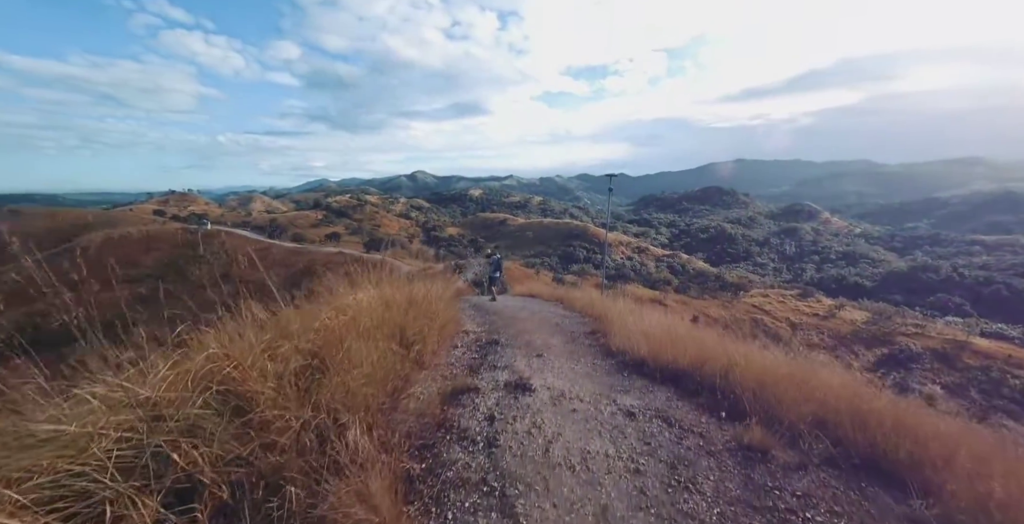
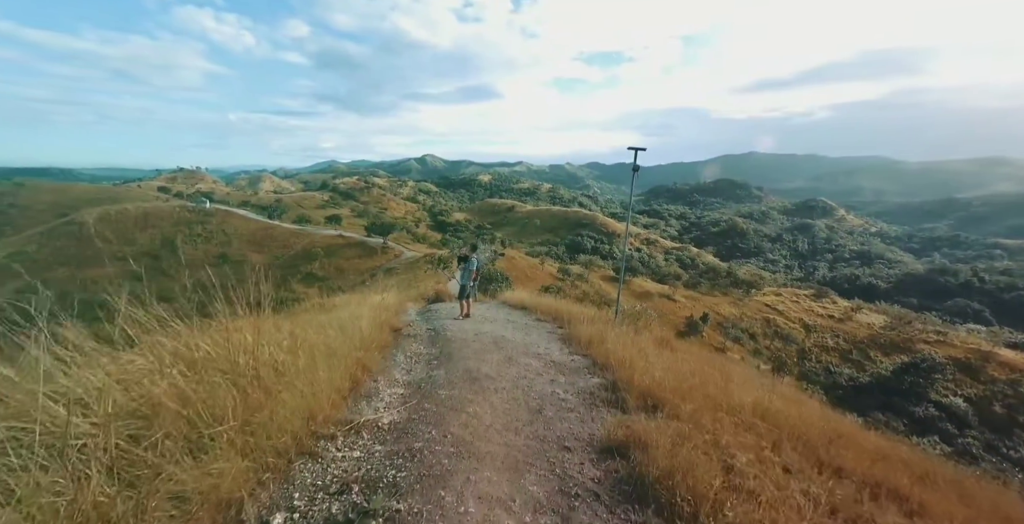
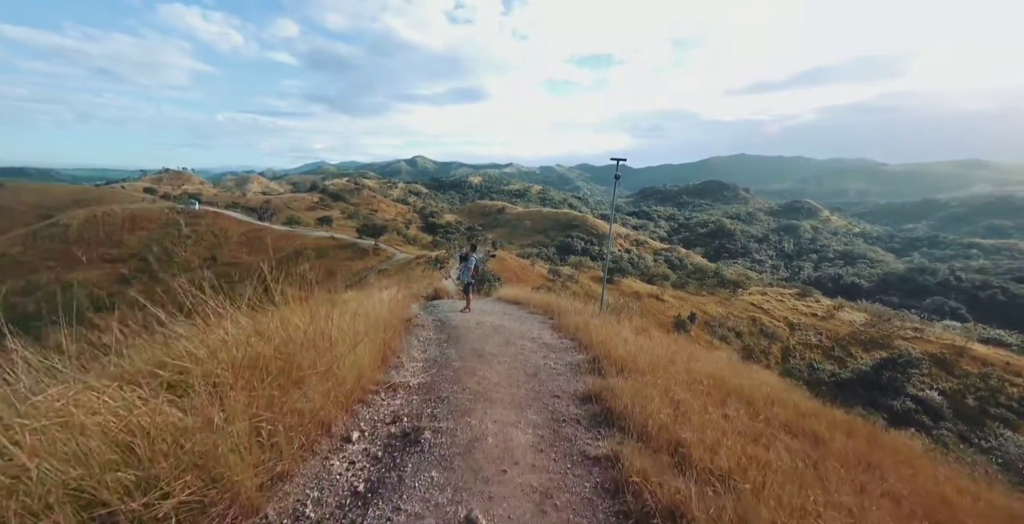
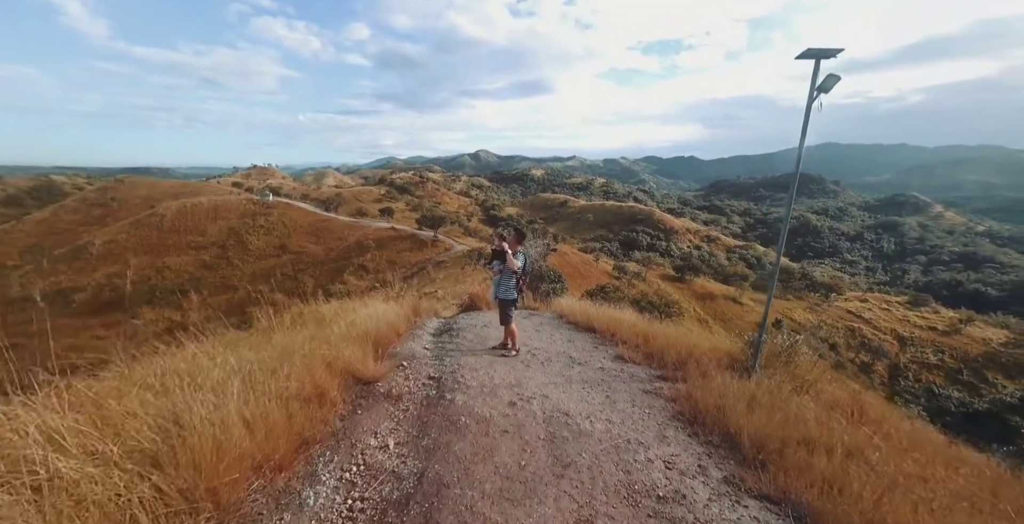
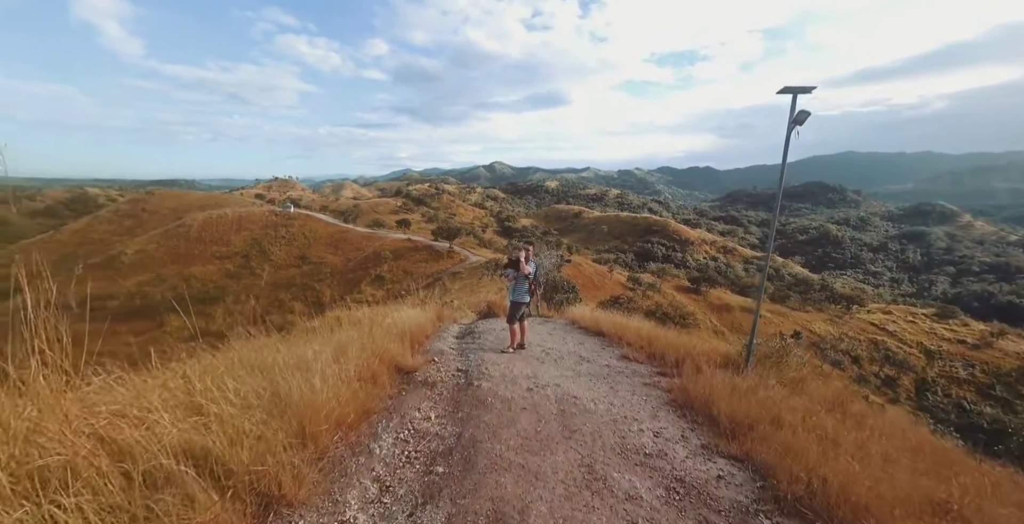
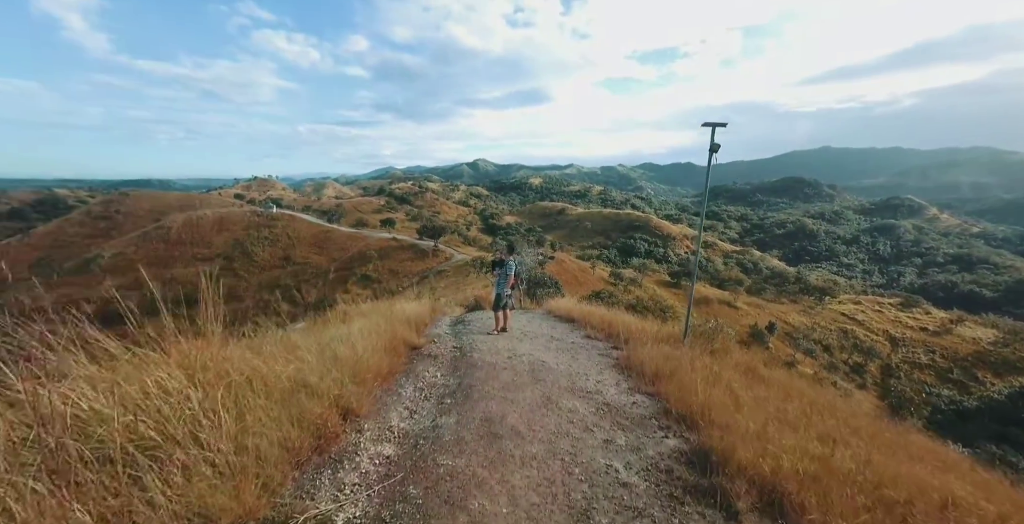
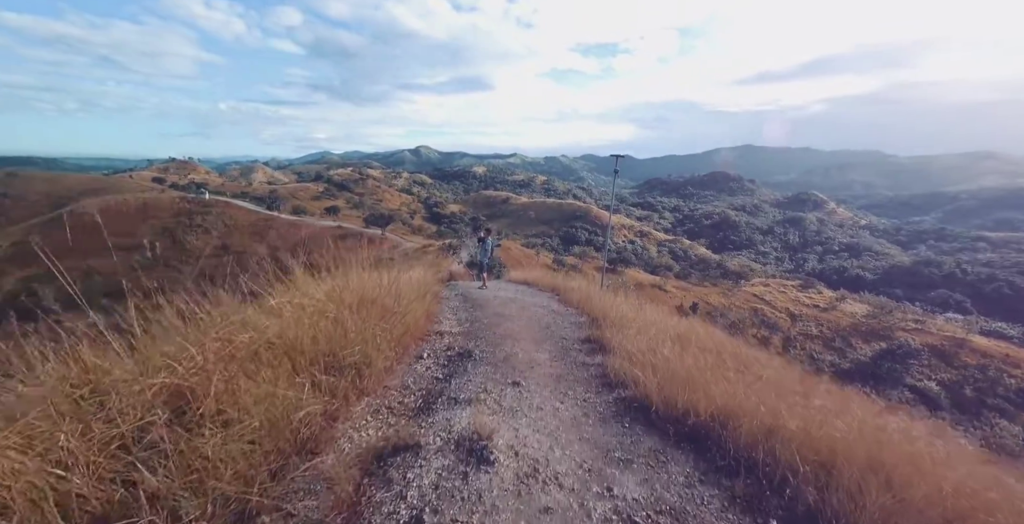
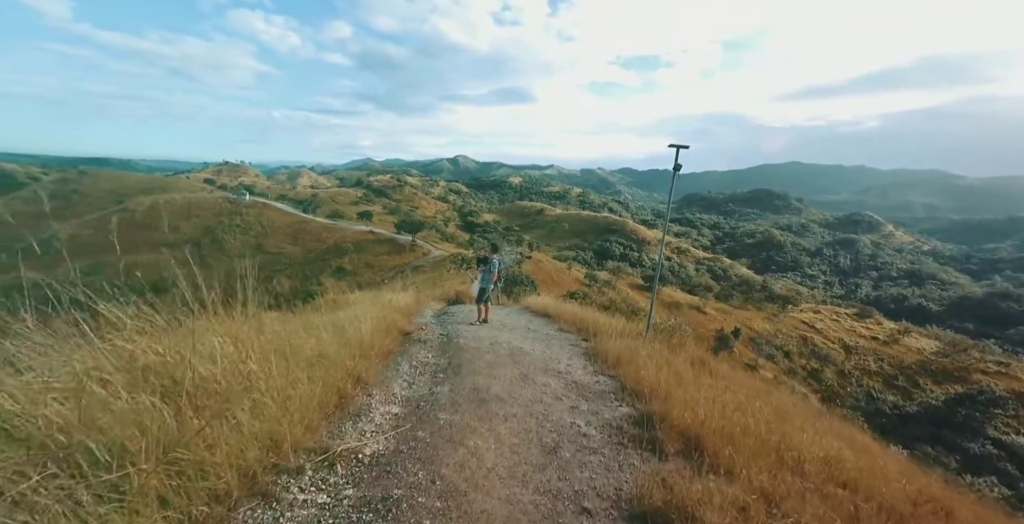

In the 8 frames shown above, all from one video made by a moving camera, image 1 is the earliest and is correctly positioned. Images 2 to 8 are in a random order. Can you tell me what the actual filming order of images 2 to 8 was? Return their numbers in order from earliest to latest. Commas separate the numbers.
7, 3, 2, 8, 6, 5, 4
